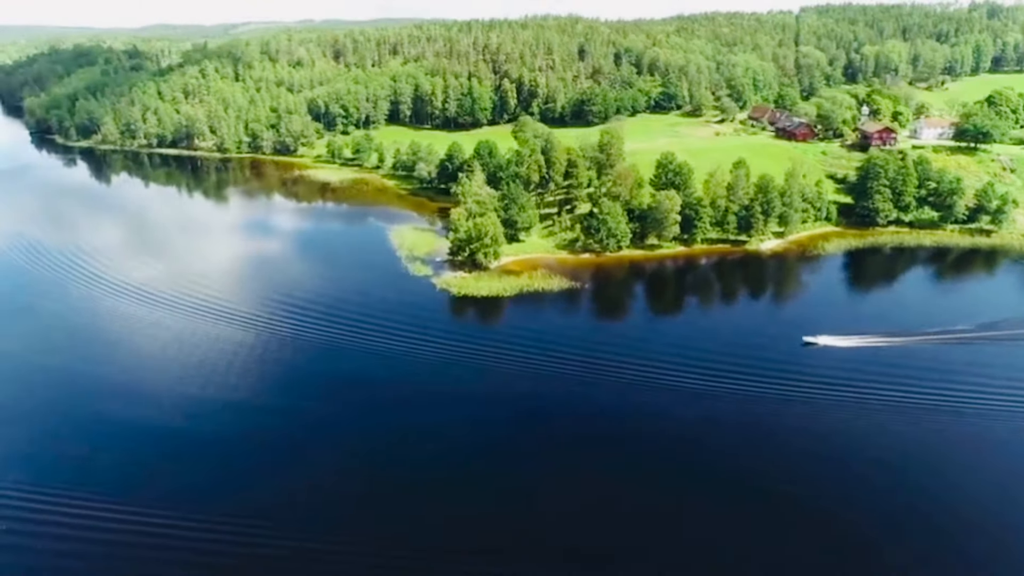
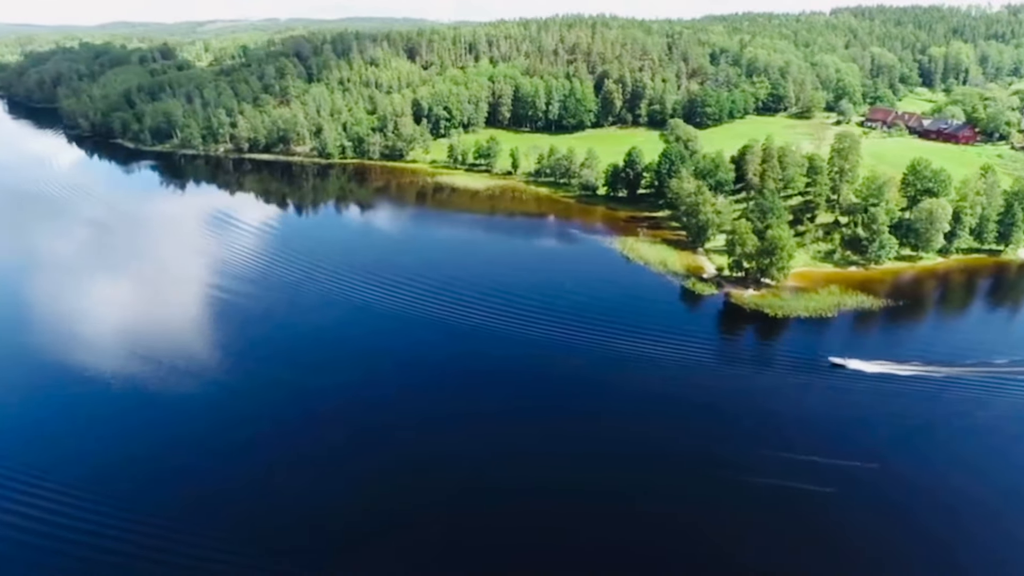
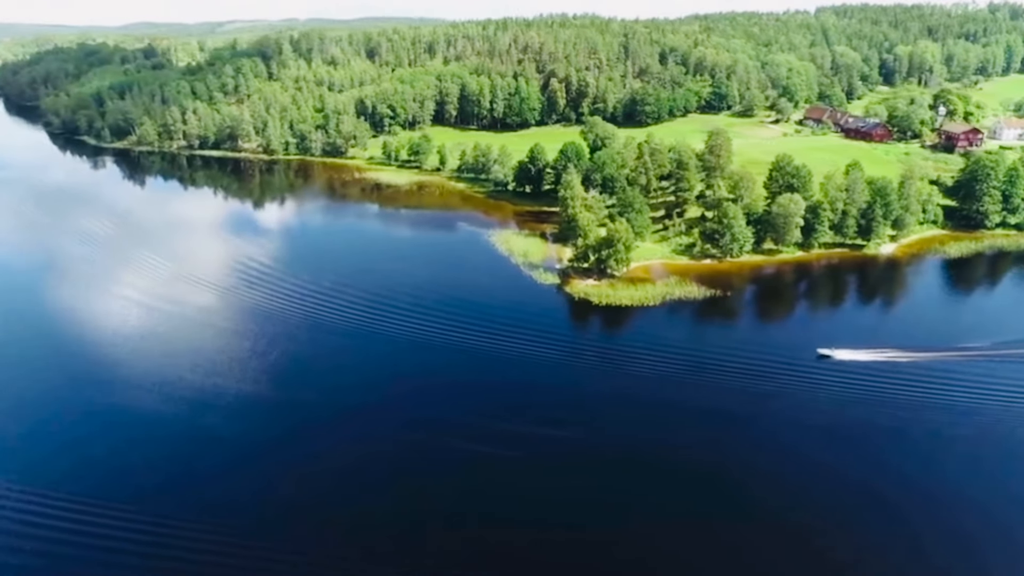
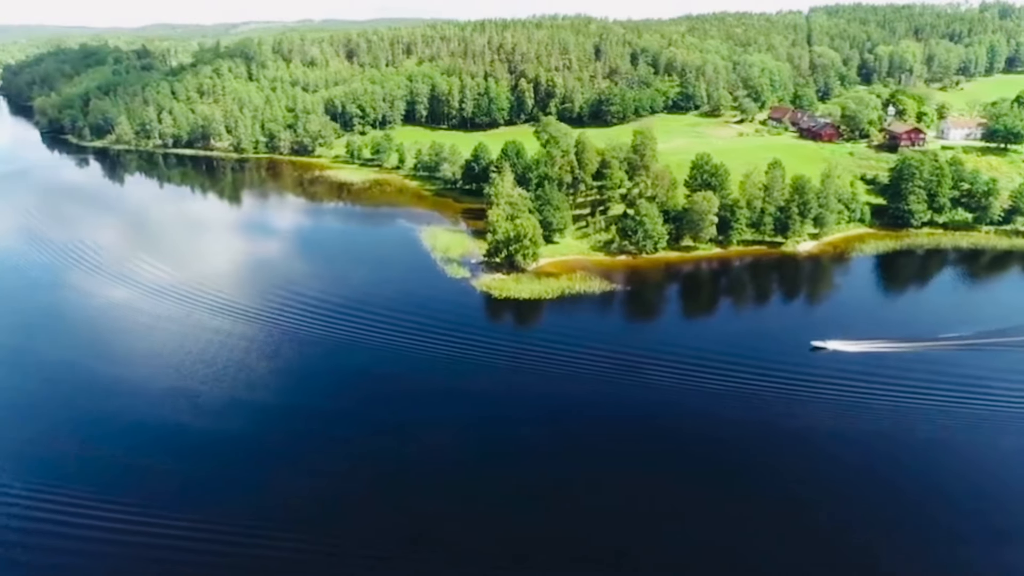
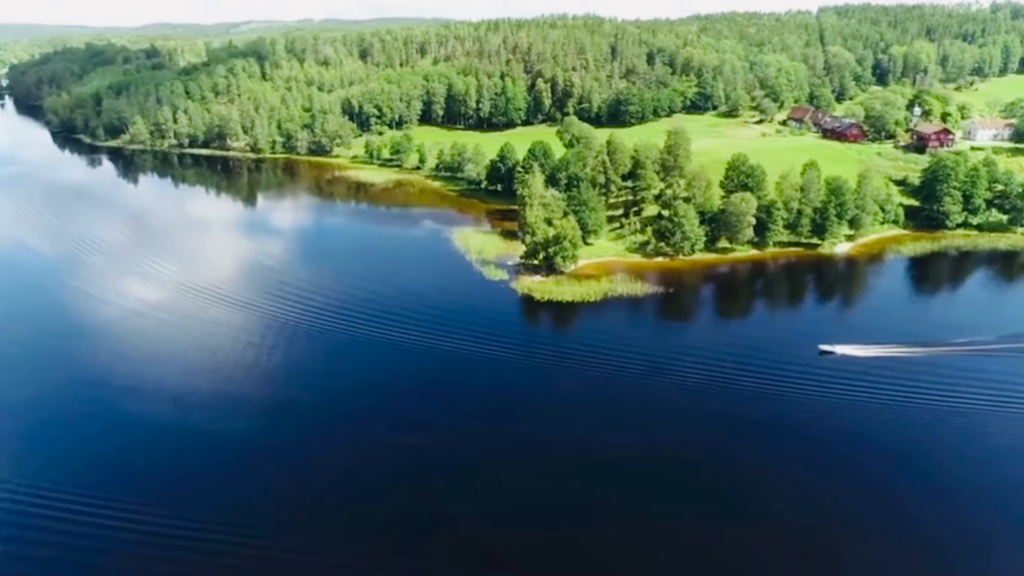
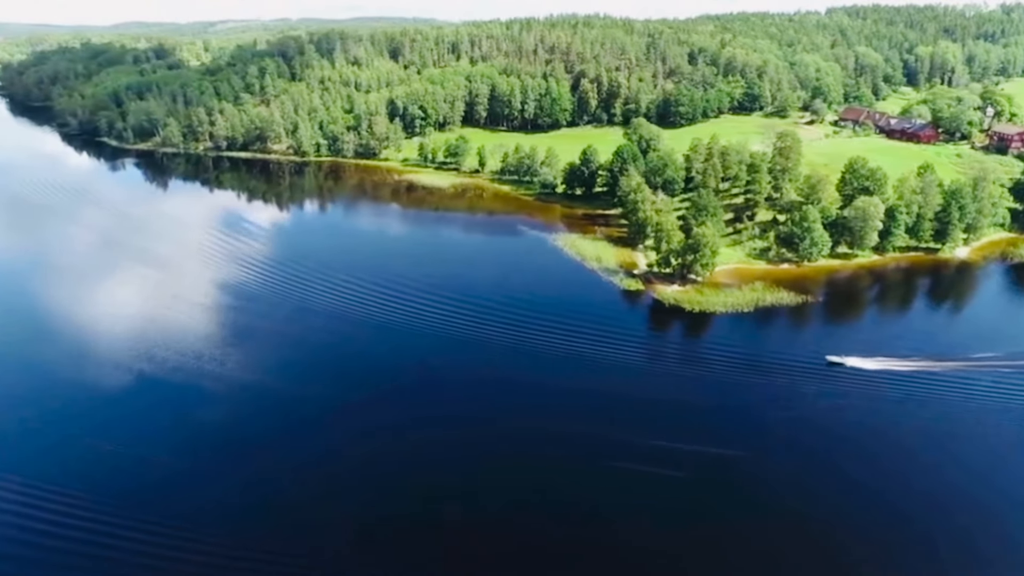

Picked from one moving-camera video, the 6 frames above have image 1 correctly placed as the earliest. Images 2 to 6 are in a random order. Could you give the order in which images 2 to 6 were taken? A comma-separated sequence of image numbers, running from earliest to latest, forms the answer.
4, 5, 3, 6, 2
